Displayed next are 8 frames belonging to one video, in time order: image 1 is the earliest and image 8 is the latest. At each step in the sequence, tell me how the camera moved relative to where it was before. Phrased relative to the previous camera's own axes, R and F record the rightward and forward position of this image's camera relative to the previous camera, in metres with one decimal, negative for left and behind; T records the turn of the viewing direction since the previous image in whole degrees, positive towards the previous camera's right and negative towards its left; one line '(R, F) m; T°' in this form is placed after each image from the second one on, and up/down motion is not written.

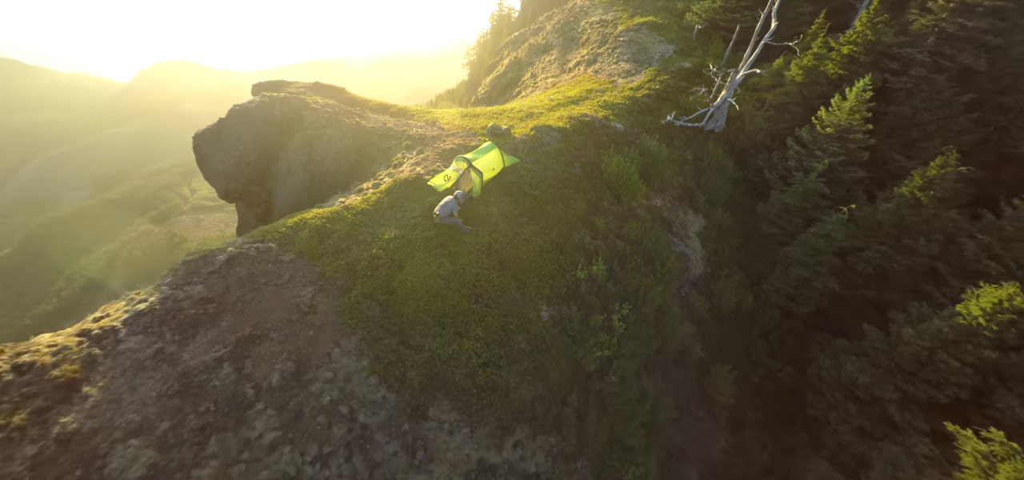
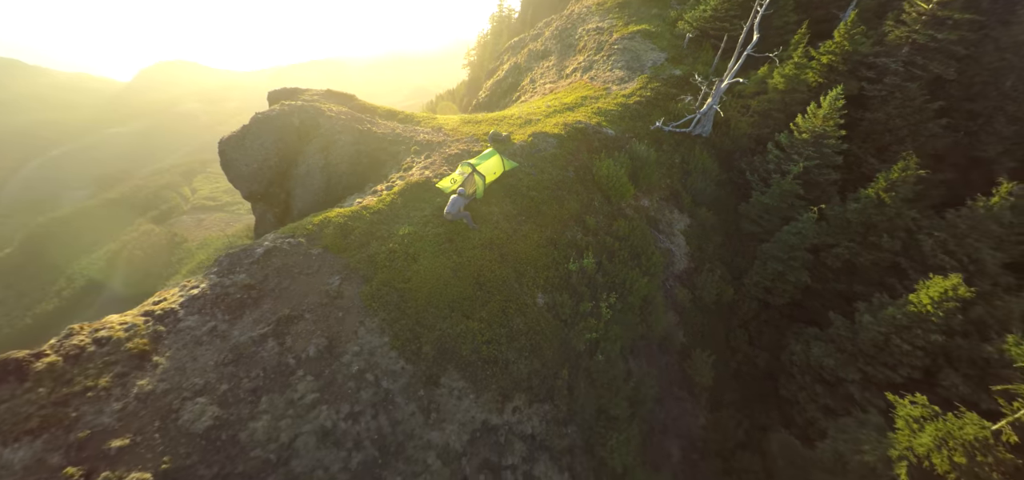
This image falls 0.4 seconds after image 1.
(0.0, -1.1) m; 0°
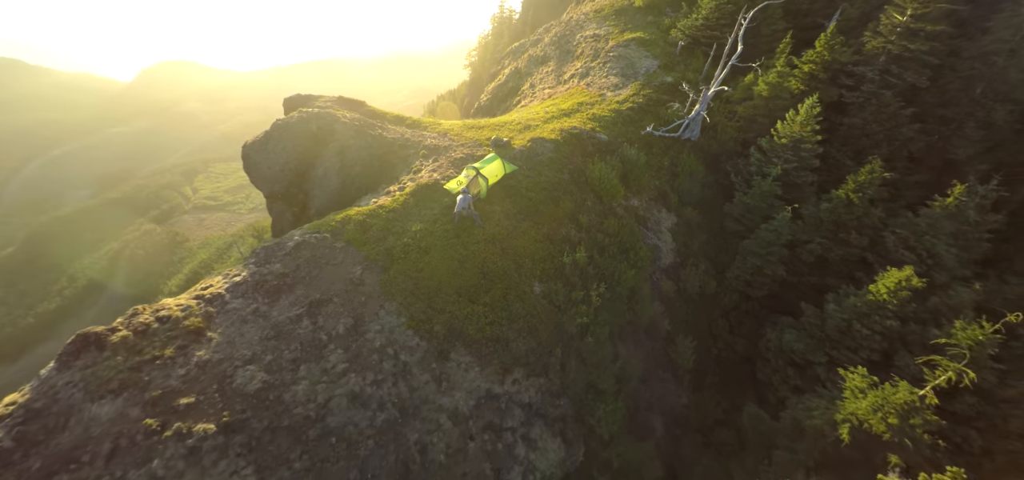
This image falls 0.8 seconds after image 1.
(0.0, -1.2) m; 0°
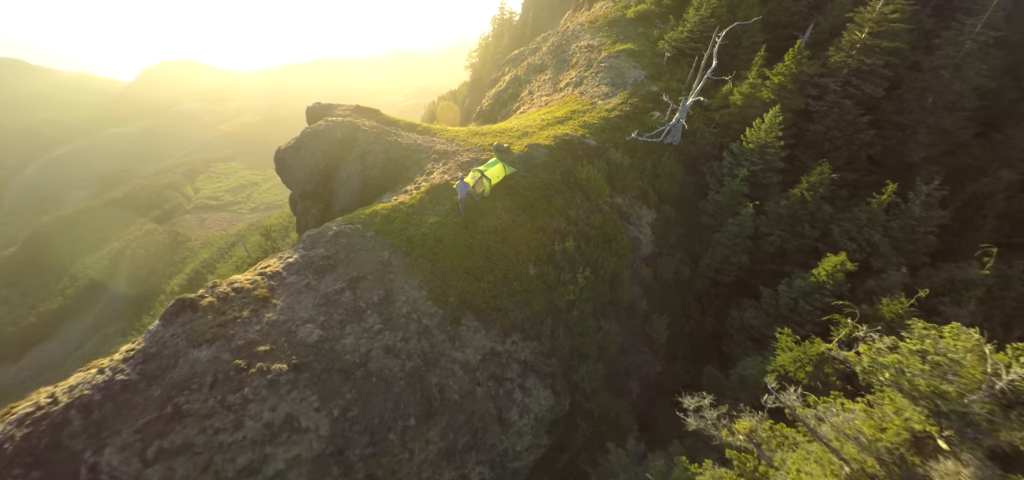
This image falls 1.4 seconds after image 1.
(0.0, -2.2) m; 0°
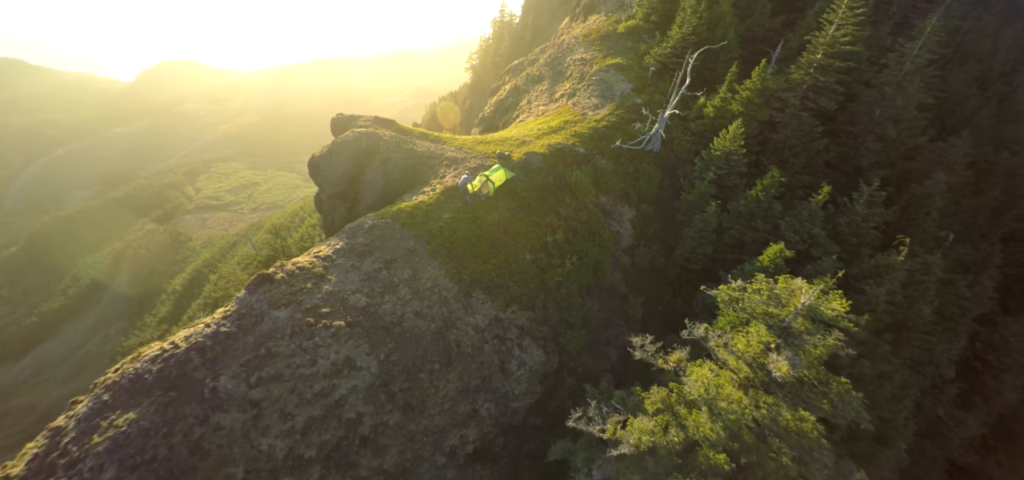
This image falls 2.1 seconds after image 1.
(0.0, -3.0) m; 0°
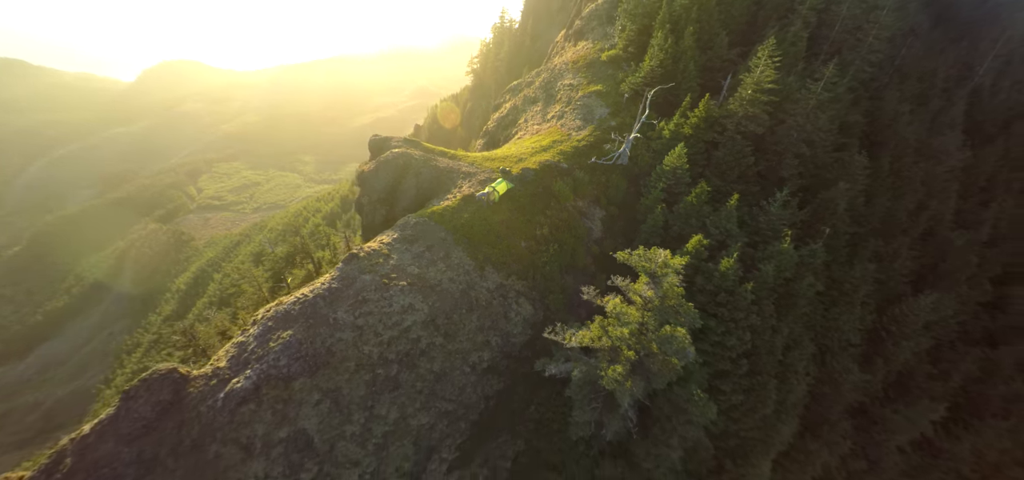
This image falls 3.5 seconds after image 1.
(0.0, -7.0) m; 0°
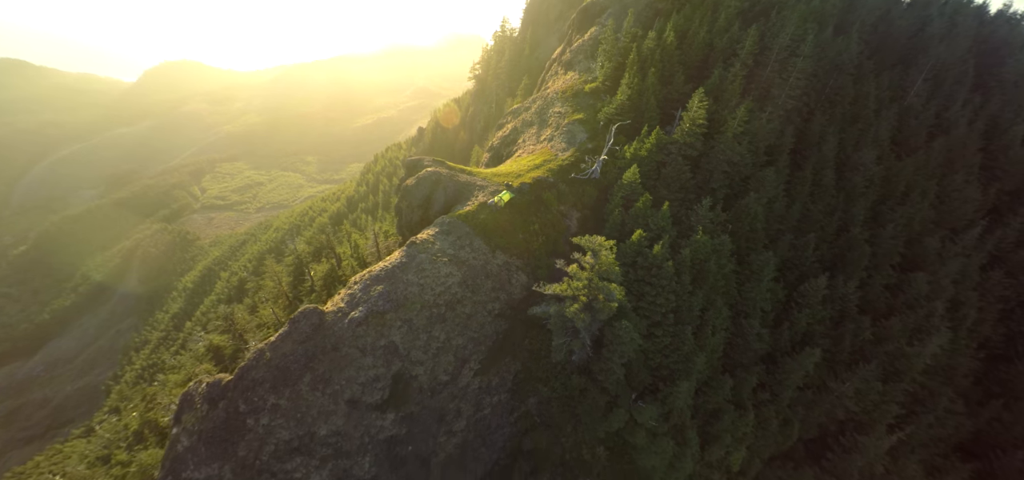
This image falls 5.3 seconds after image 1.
(-0.1, -11.3) m; 0°
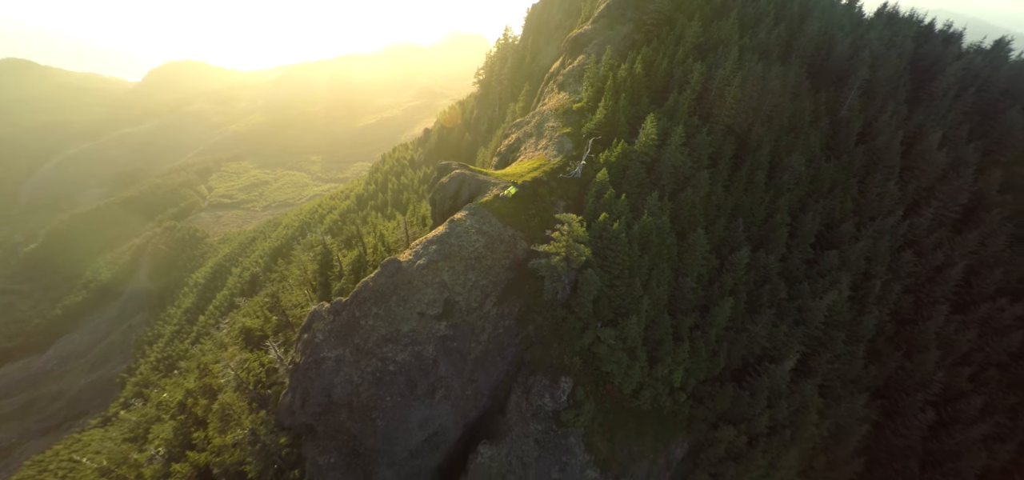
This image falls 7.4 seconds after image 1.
(-0.5, -16.3) m; 0°
